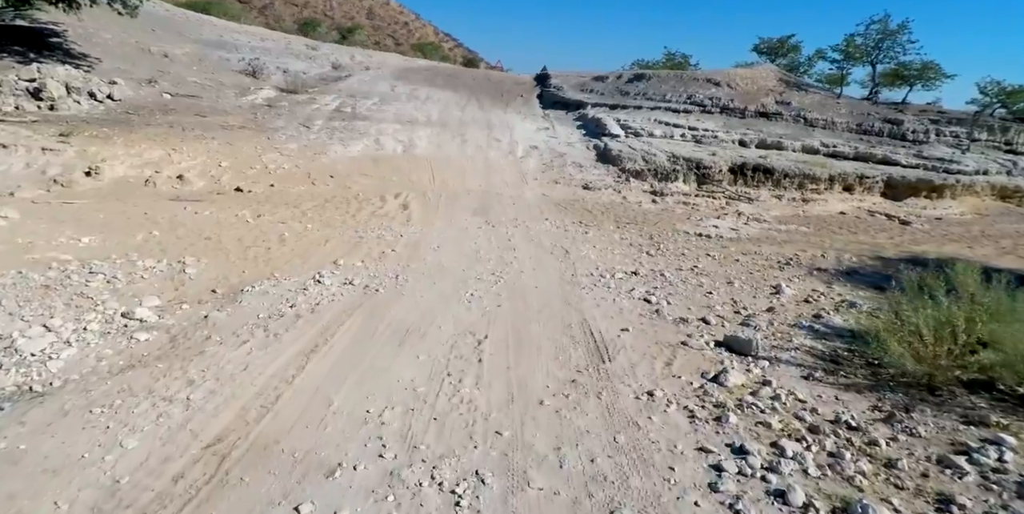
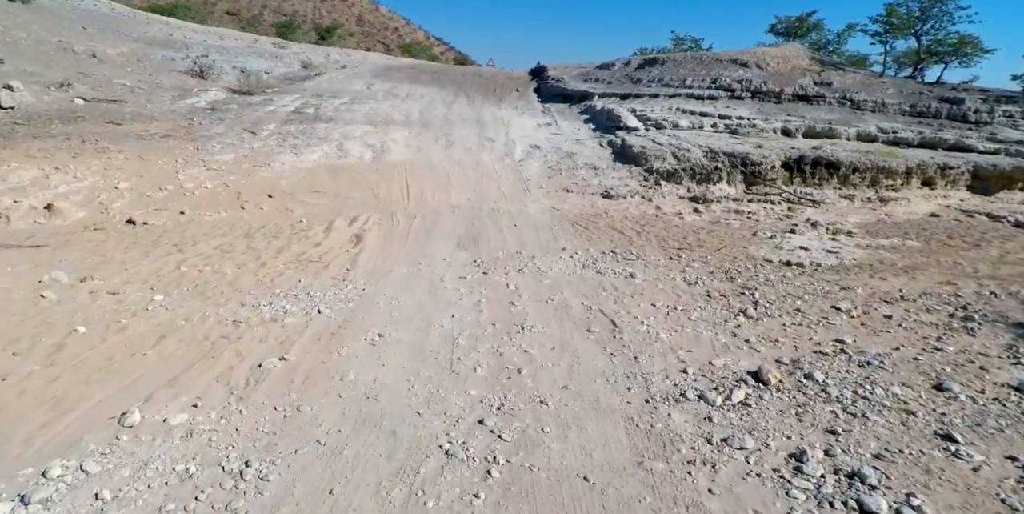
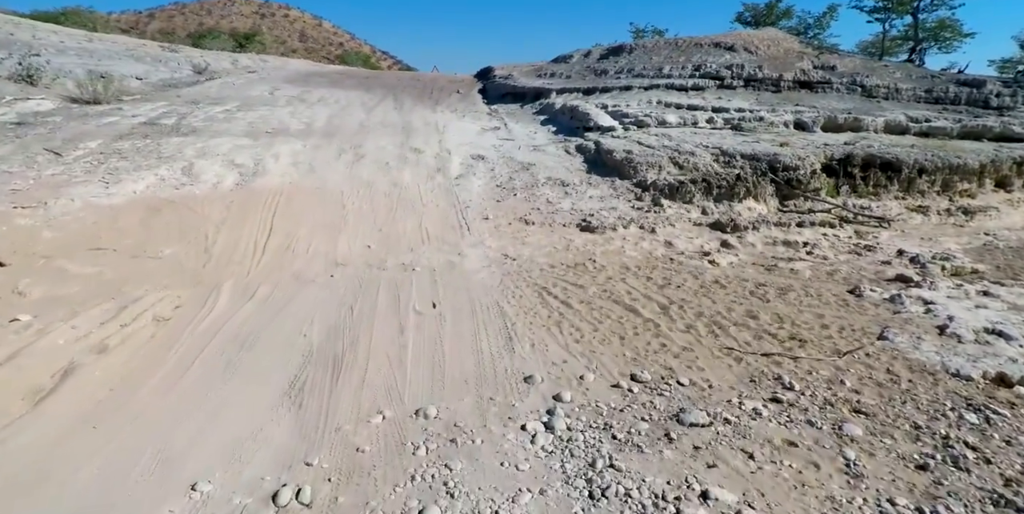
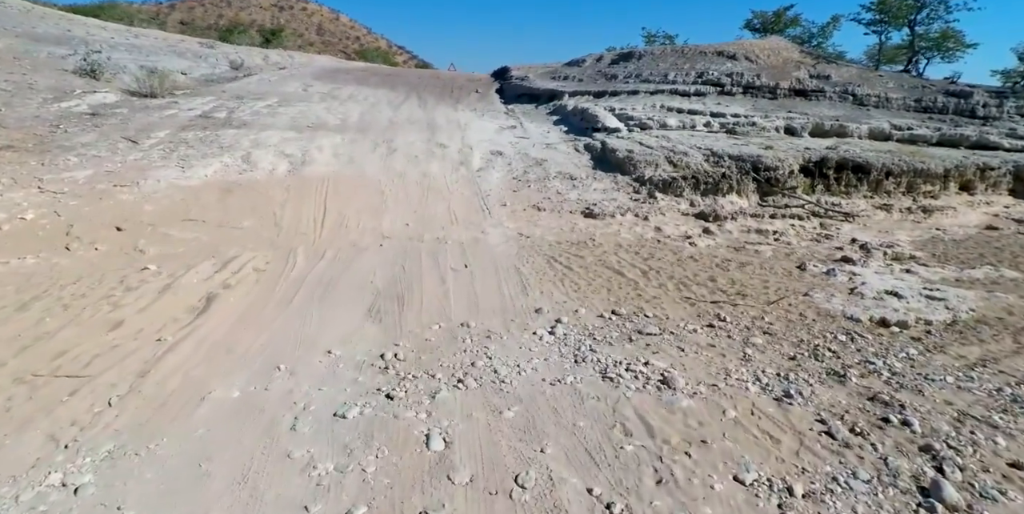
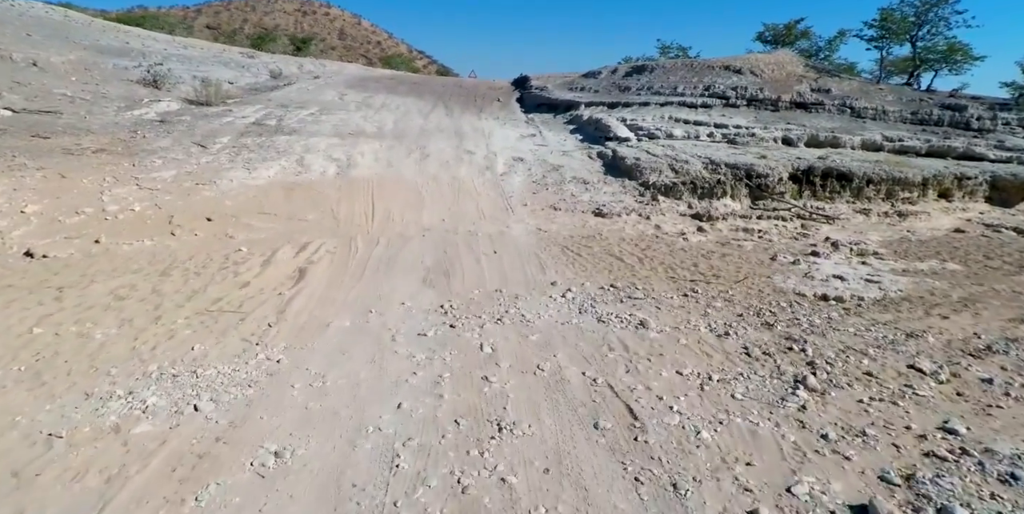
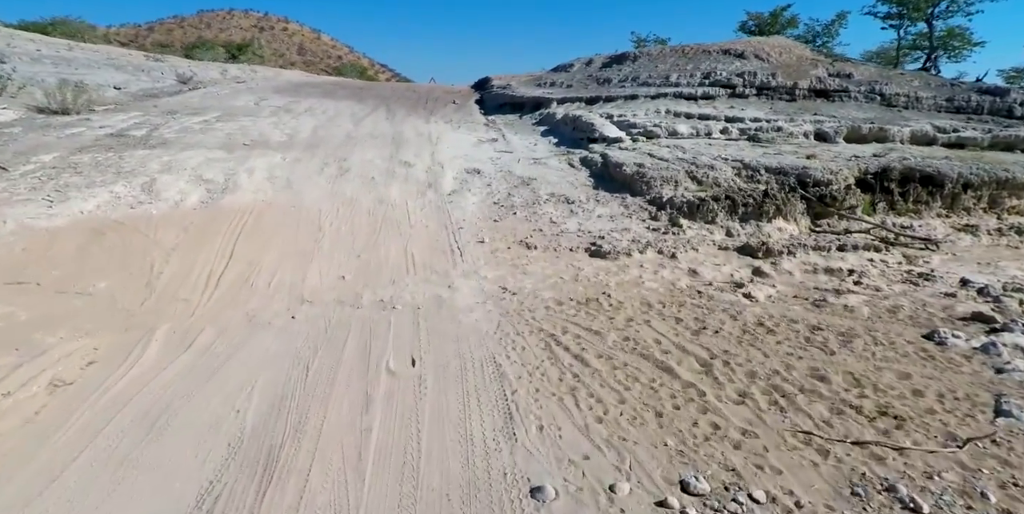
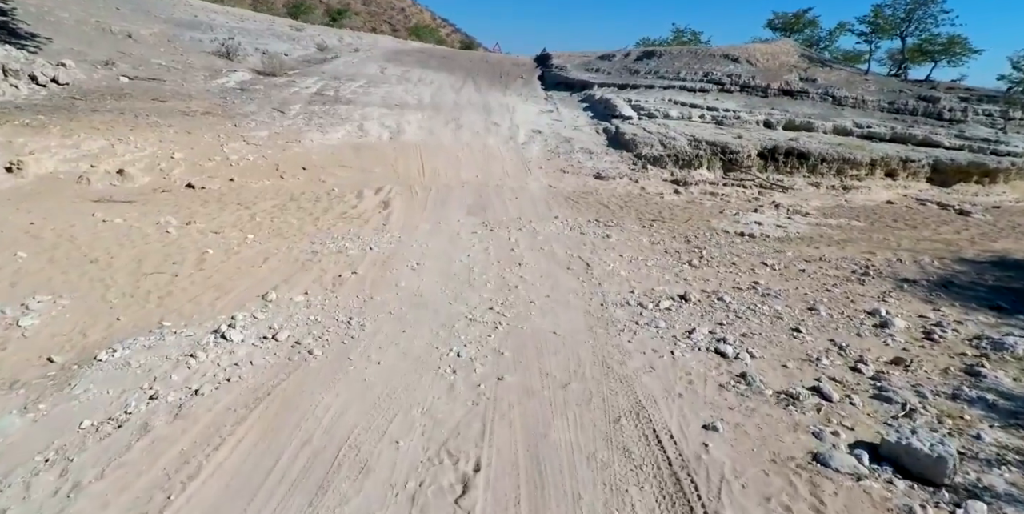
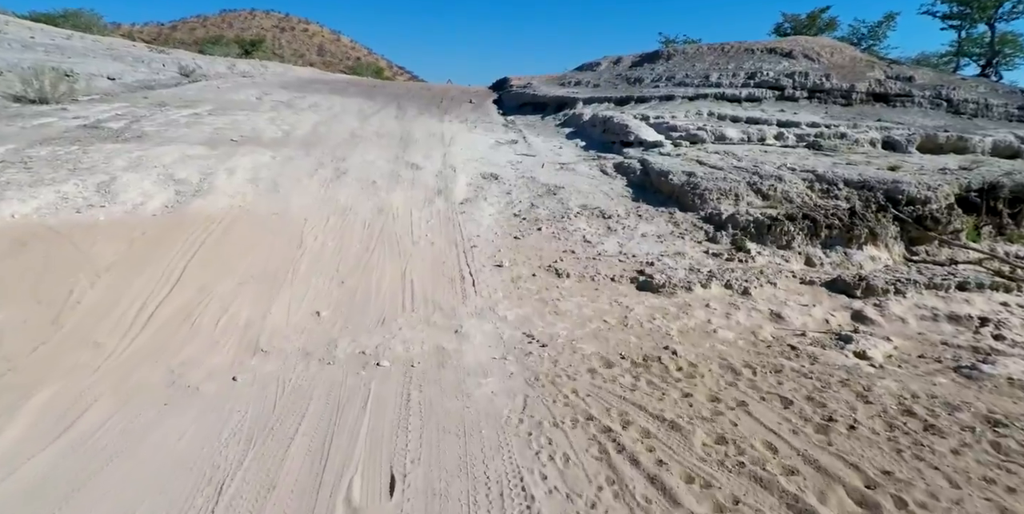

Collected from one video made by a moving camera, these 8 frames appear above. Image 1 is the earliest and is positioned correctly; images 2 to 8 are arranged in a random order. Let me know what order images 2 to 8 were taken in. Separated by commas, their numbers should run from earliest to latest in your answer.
7, 2, 5, 4, 3, 6, 8
